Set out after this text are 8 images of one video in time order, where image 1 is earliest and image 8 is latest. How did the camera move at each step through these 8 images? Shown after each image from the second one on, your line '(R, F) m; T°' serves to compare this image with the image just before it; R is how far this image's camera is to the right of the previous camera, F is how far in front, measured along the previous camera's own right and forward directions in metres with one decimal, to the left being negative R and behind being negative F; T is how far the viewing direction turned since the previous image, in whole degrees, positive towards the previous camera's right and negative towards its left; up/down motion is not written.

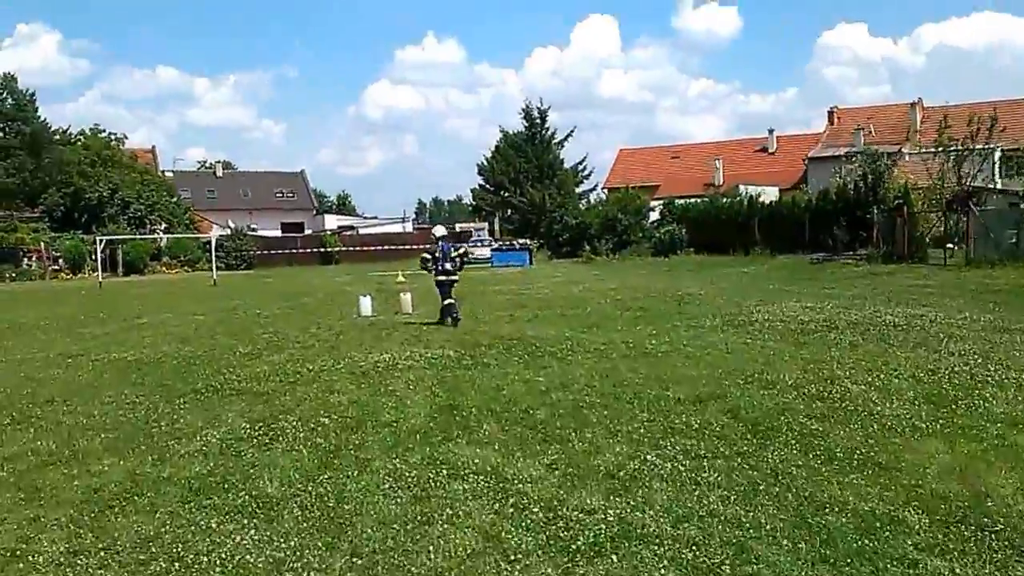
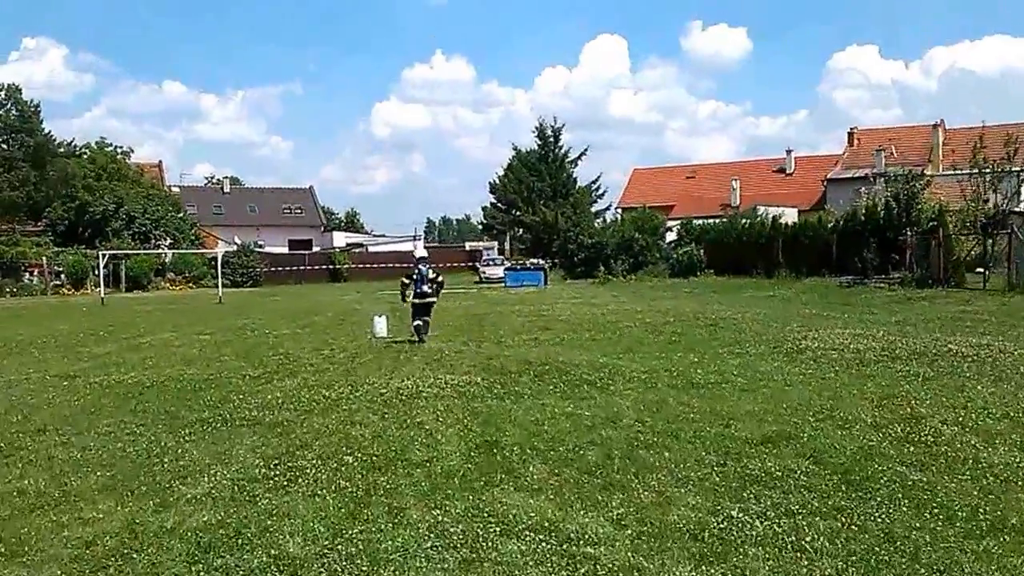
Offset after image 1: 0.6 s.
(-0.5, +0.8) m; 0°
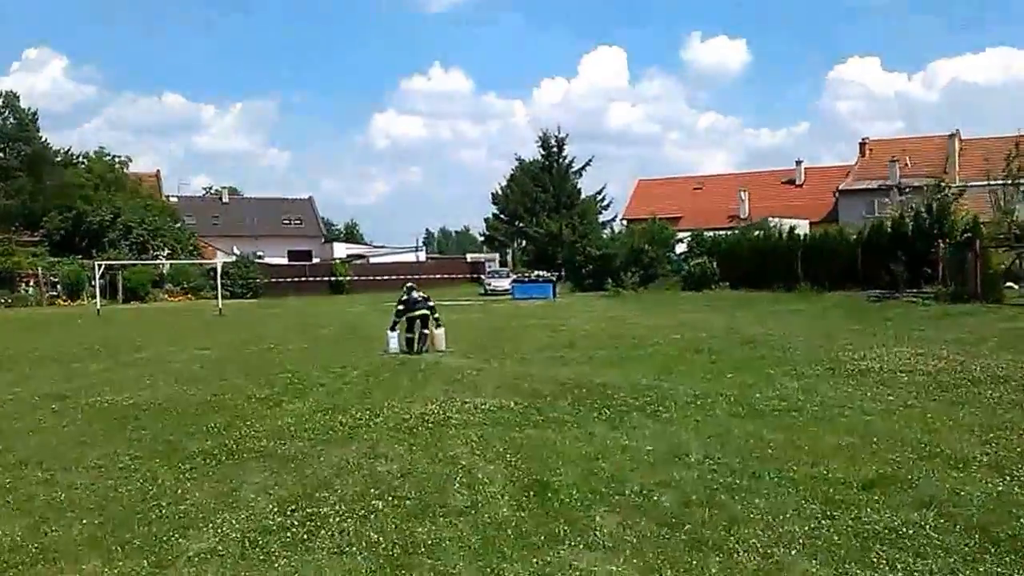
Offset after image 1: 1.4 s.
(-0.5, +1.0) m; 0°
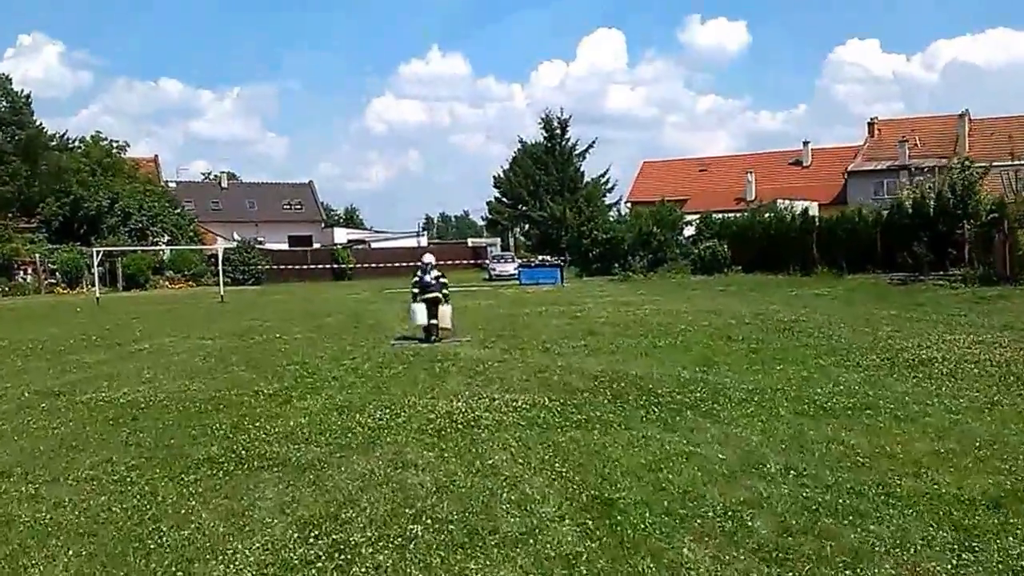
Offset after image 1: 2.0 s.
(-0.5, +0.9) m; 0°
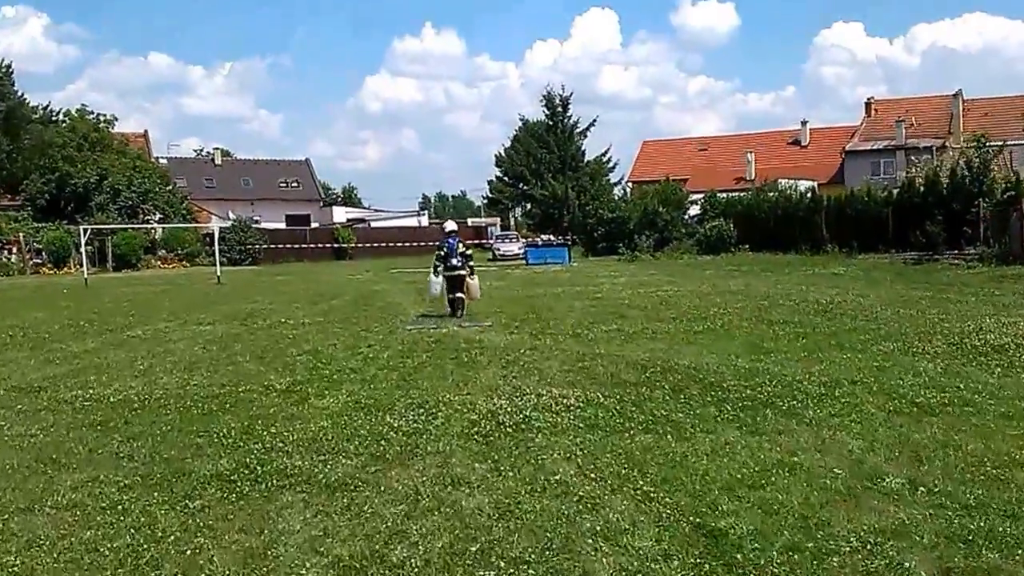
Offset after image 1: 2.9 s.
(-0.6, +1.0) m; 0°
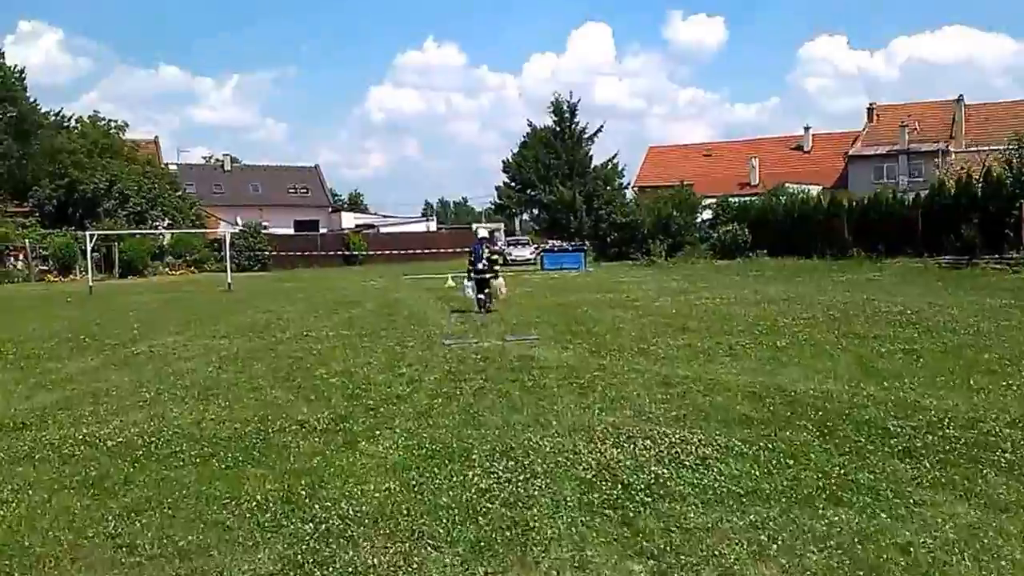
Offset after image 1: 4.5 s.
(-1.0, +1.7) m; 0°
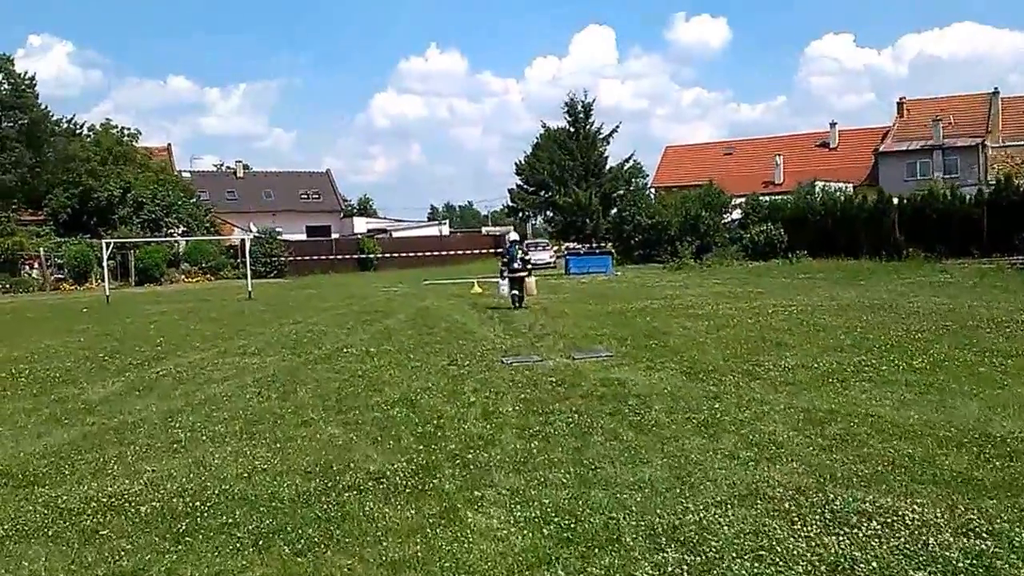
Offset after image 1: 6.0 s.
(-1.1, +1.6) m; -1°
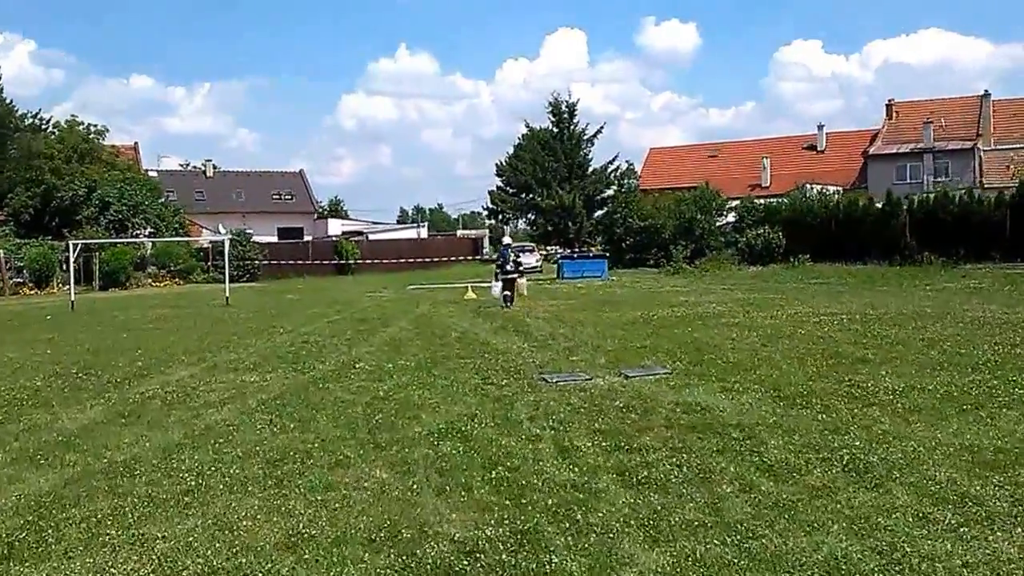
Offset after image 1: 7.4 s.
(-1.2, +1.5) m; +2°
